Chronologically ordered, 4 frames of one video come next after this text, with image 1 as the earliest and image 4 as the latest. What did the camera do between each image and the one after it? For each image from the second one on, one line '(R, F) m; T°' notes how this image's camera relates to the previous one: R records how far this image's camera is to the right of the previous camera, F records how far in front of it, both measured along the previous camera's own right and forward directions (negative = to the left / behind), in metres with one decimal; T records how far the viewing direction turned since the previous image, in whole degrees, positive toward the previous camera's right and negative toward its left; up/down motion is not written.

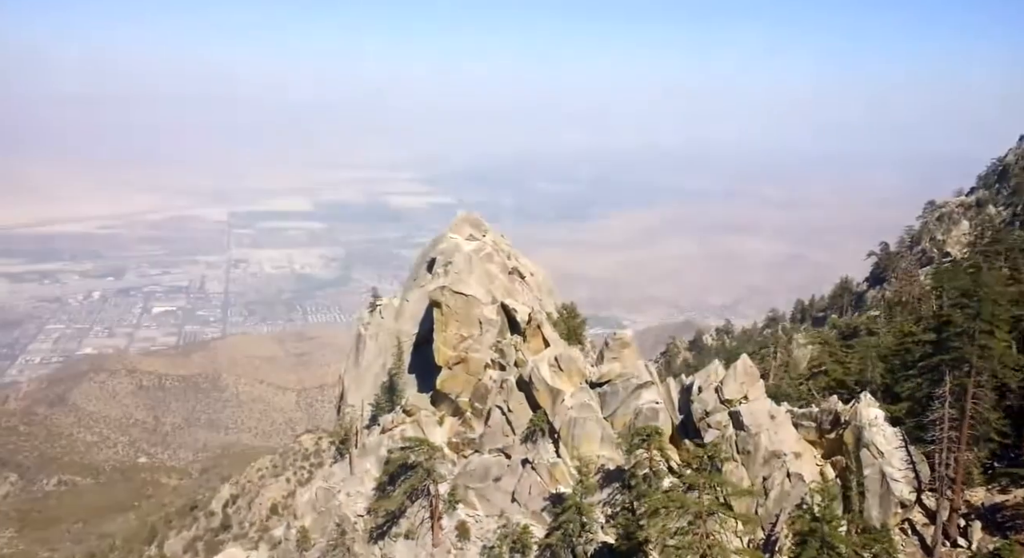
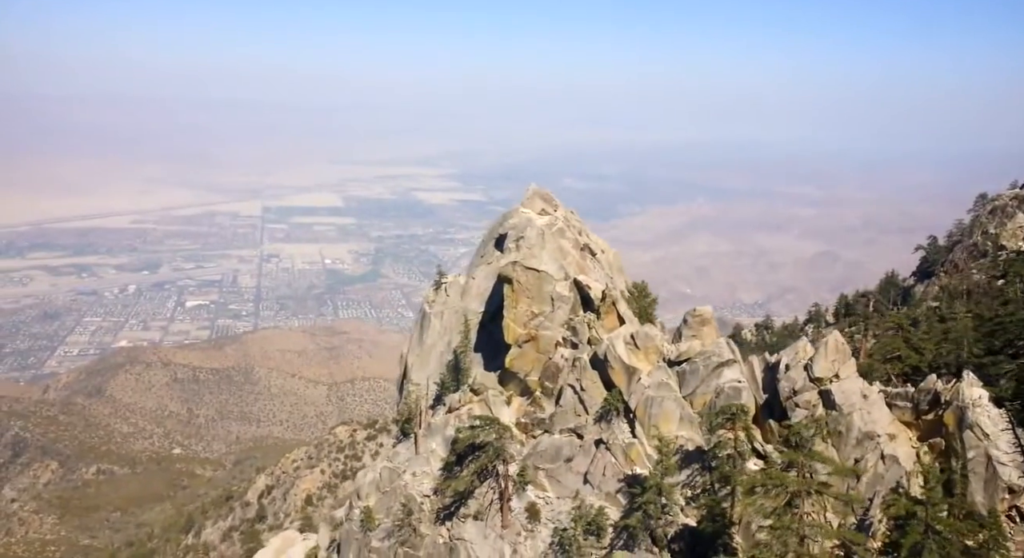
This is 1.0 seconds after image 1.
(-1.0, +0.5) m; -2°
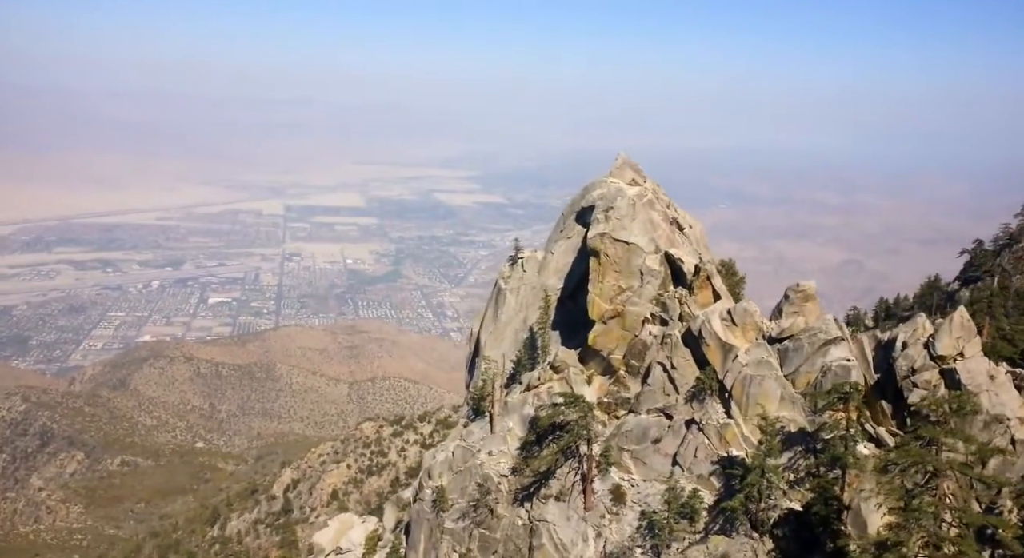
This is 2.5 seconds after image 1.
(-1.4, +0.8) m; -1°
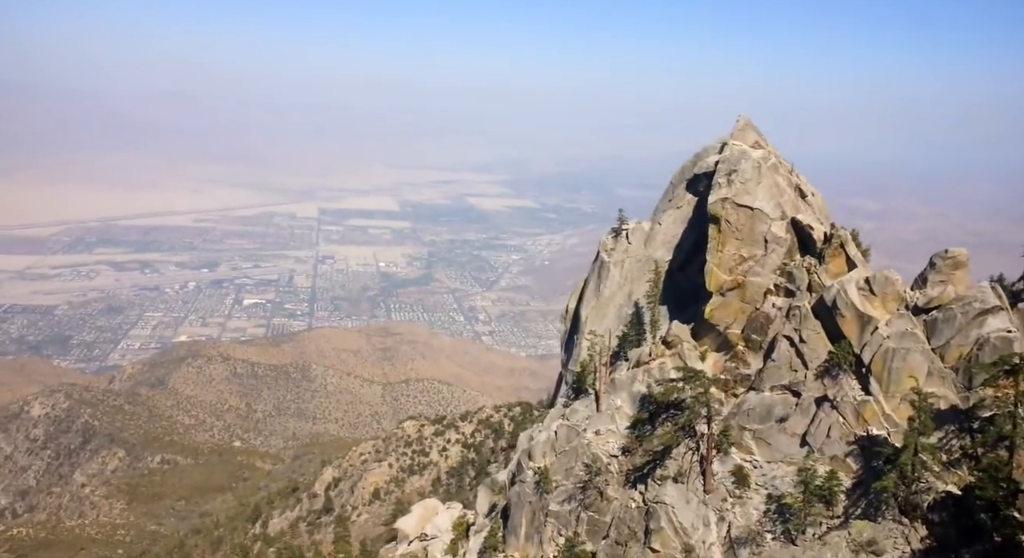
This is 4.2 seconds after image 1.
(-1.7, +0.9) m; -2°
